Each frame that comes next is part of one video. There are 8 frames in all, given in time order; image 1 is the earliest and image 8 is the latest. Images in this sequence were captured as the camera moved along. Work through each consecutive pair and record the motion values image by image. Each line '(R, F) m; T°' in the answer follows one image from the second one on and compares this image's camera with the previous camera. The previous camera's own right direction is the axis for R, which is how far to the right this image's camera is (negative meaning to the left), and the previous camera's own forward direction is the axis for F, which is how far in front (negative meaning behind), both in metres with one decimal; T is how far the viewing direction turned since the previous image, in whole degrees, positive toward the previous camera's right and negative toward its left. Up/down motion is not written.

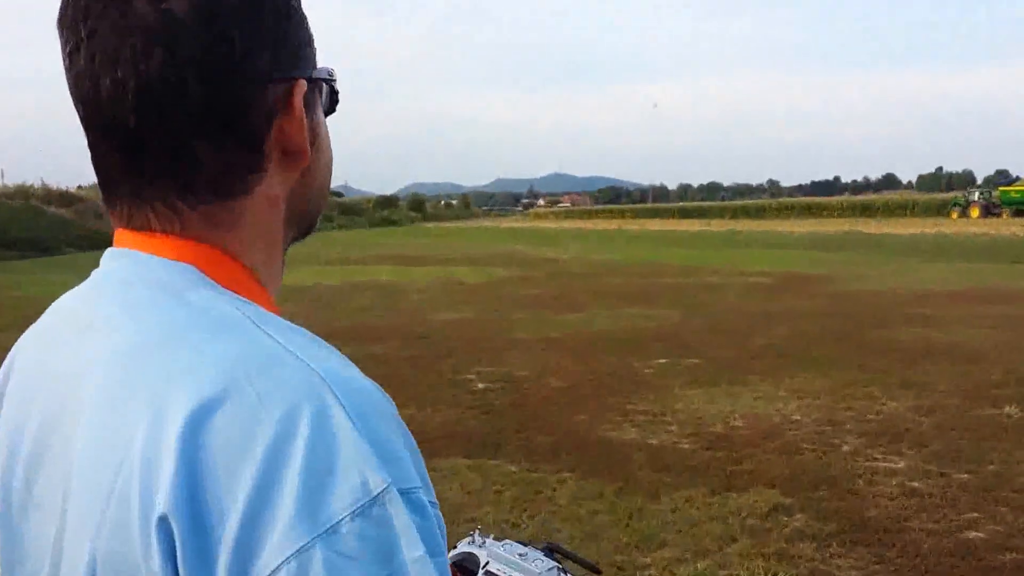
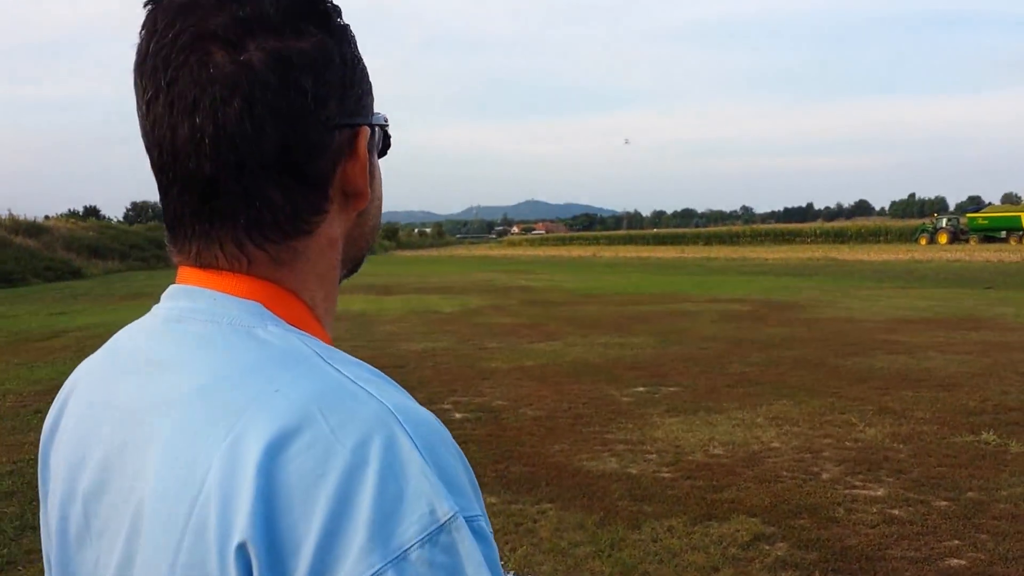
(-0.1, 0.0) m; +2°
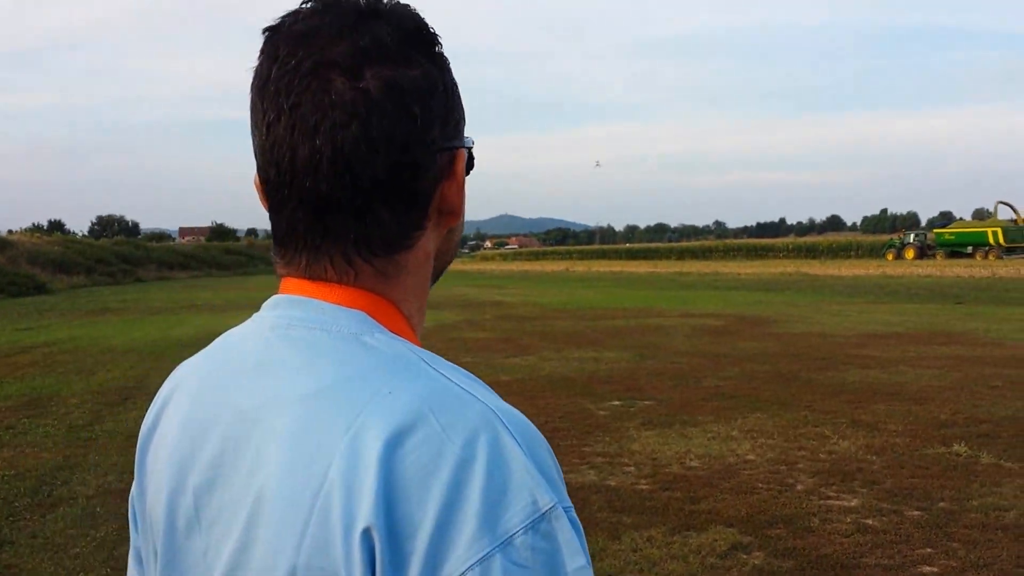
(0.0, -0.1) m; +1°
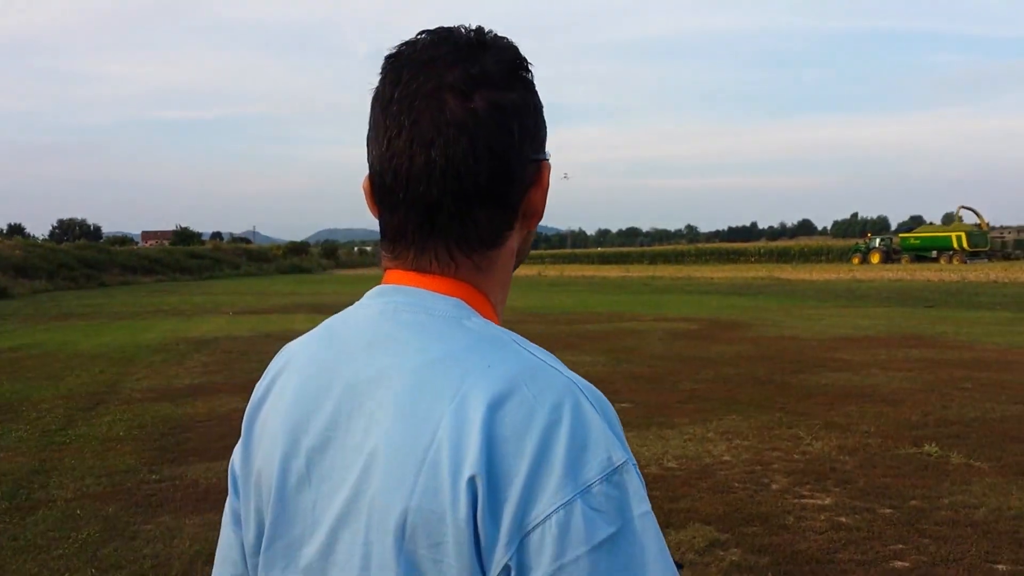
(0.0, -0.1) m; +2°
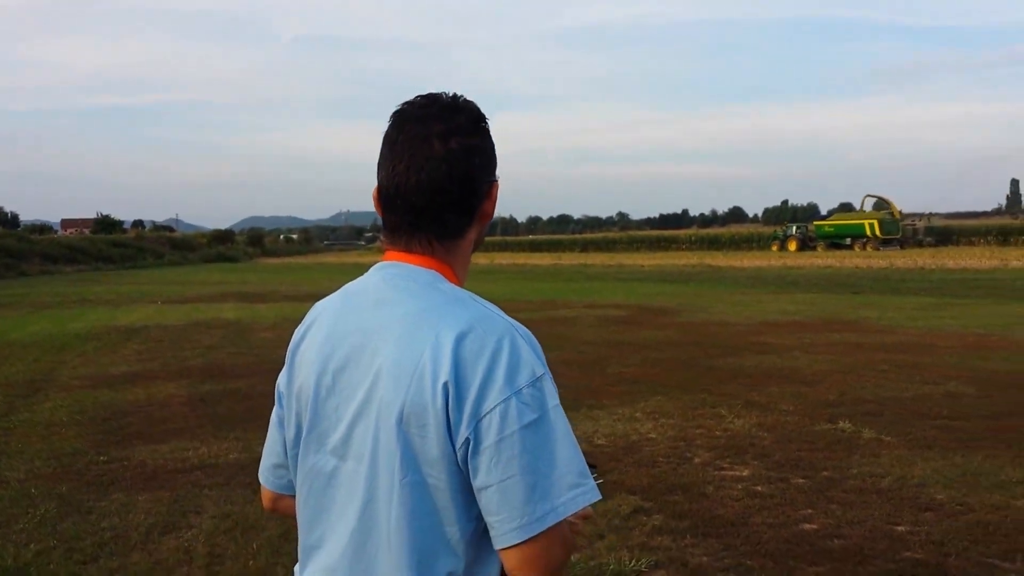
(0.0, -0.4) m; +4°
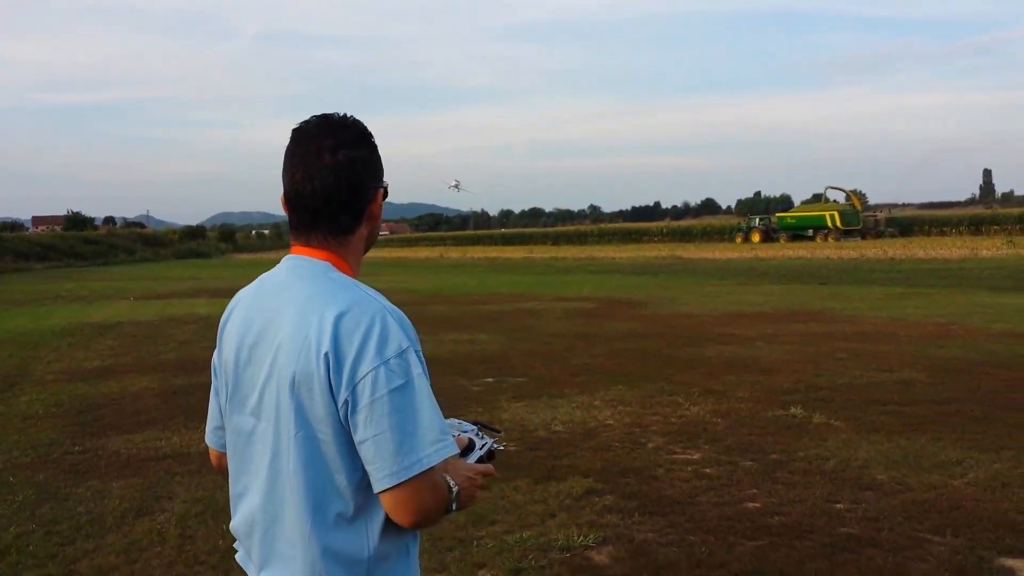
(+0.2, -0.4) m; +1°
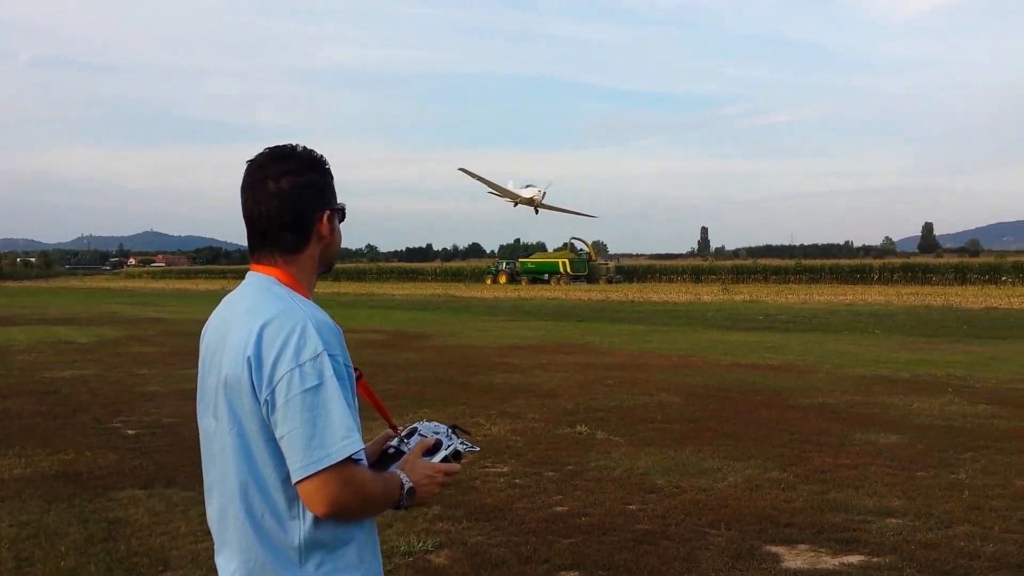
(-0.6, -0.5) m; +14°
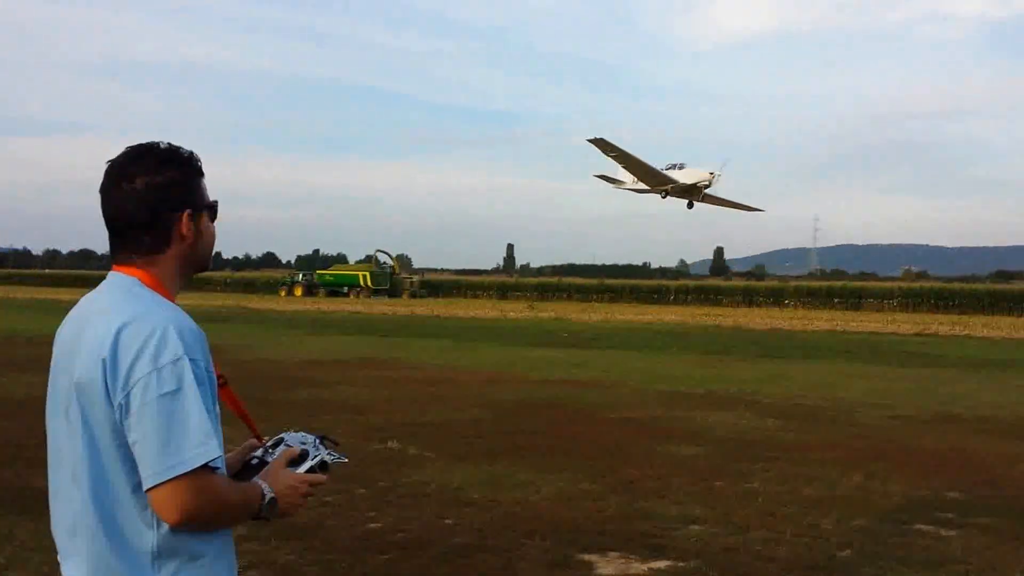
(-0.2, +0.1) m; +11°
